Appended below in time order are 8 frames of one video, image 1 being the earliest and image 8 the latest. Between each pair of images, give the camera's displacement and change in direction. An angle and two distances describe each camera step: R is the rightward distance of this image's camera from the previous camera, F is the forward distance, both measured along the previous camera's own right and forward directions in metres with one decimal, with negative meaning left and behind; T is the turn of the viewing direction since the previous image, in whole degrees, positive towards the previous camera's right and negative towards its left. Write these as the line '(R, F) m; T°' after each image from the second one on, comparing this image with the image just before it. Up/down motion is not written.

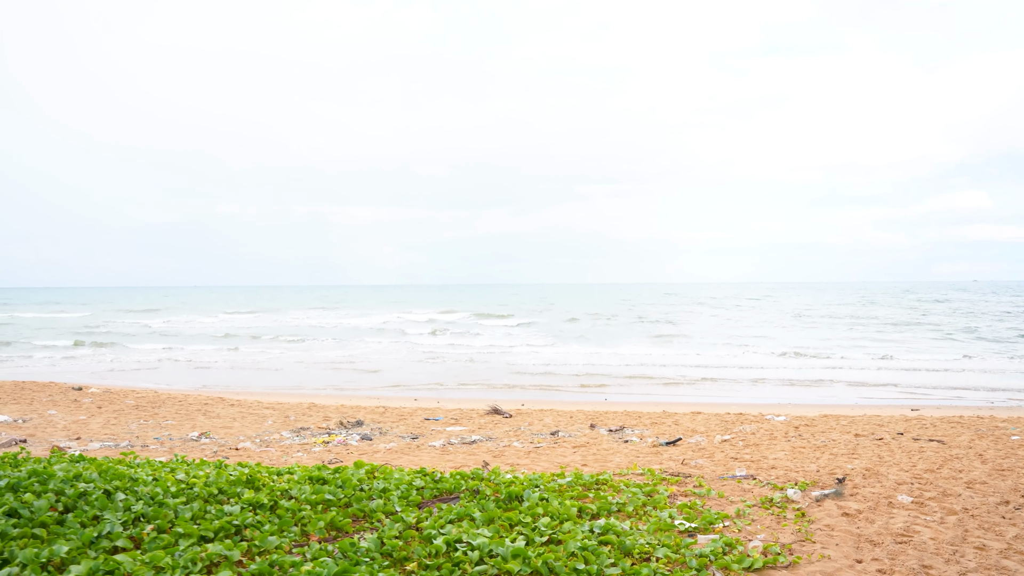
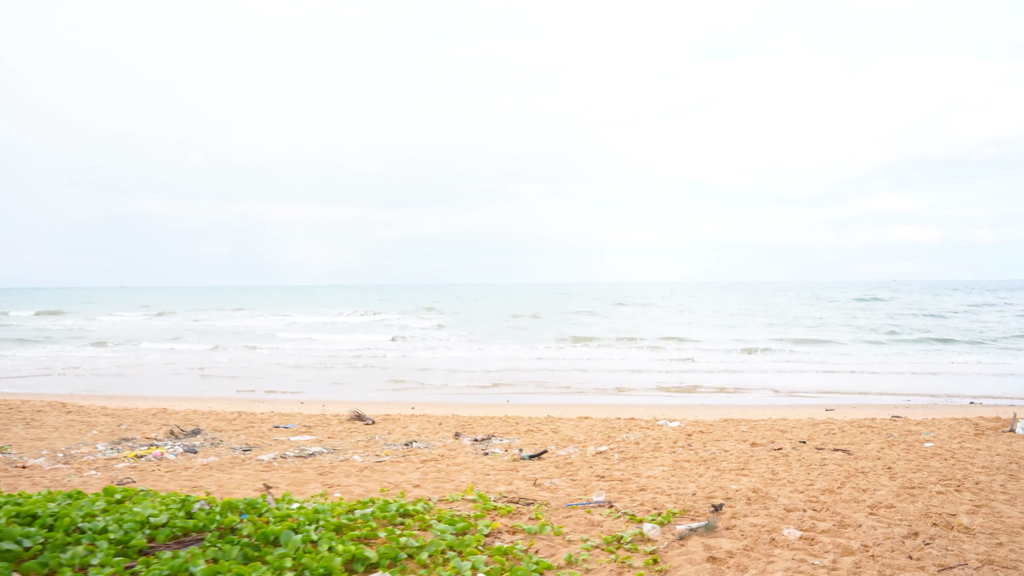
(+0.7, +1.3) m; +4°
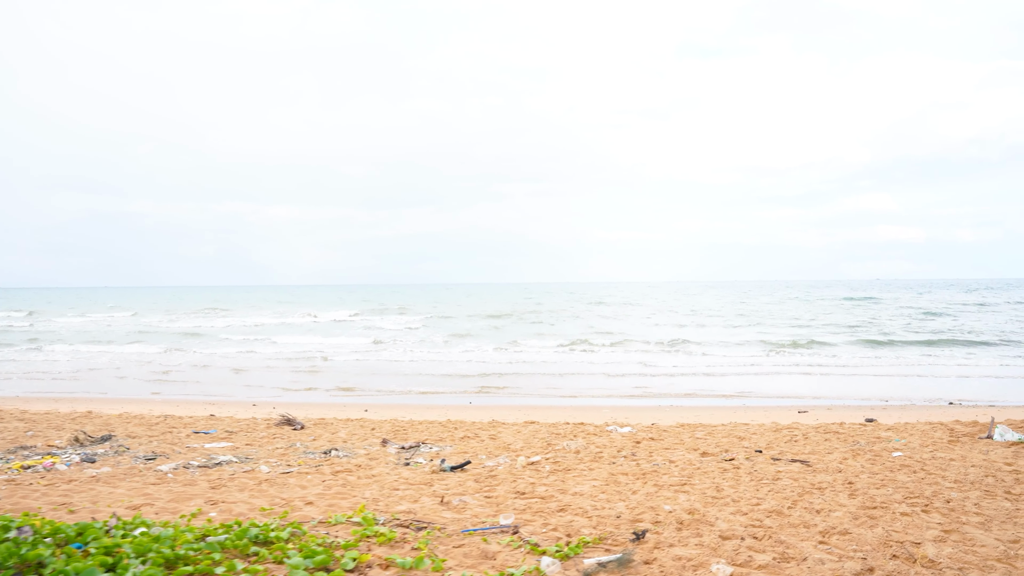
(+0.4, +0.8) m; +1°
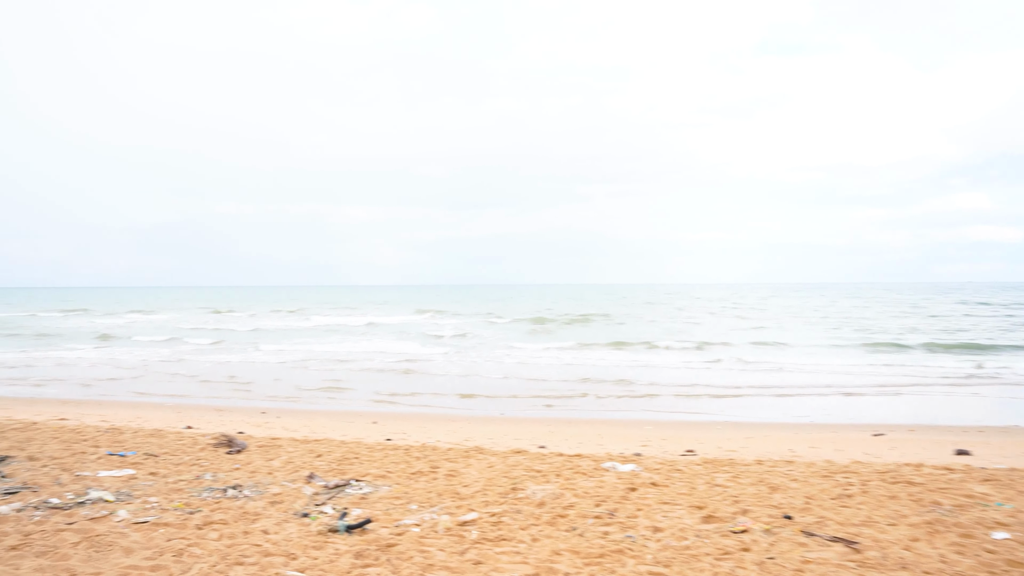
(+0.7, +1.8) m; -5°
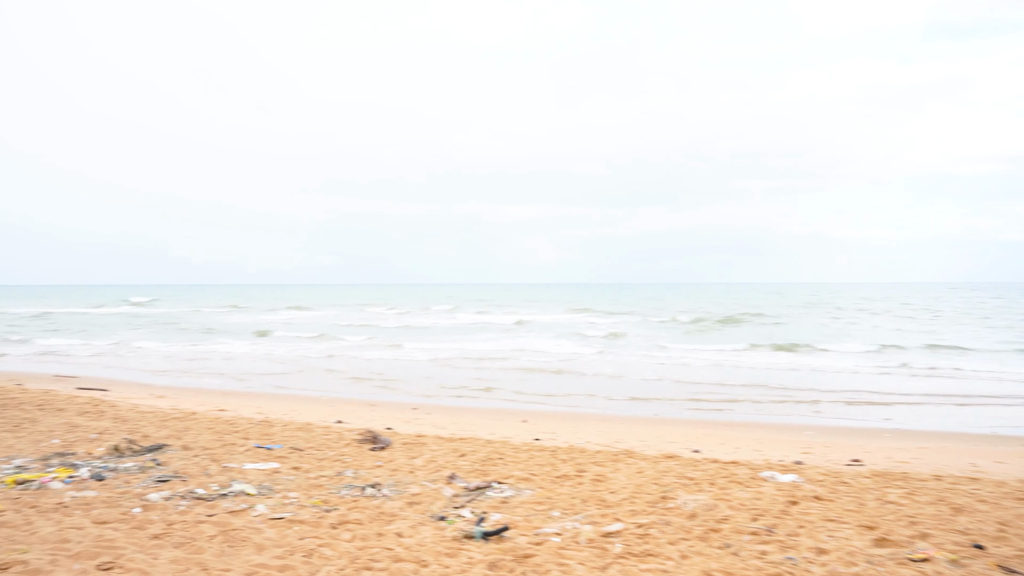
(0.0, +0.3) m; -8°
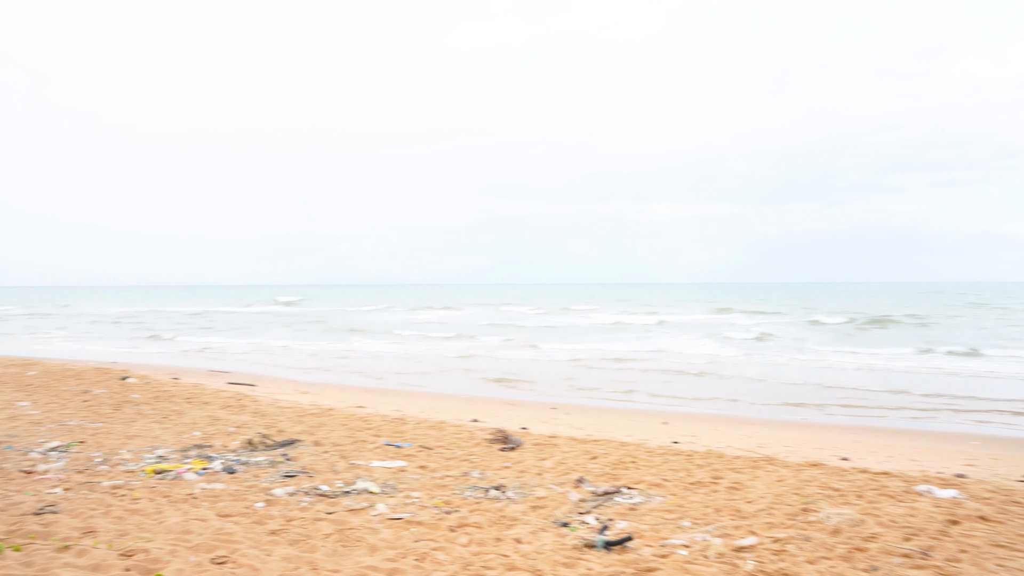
(+0.1, +0.3) m; -8°
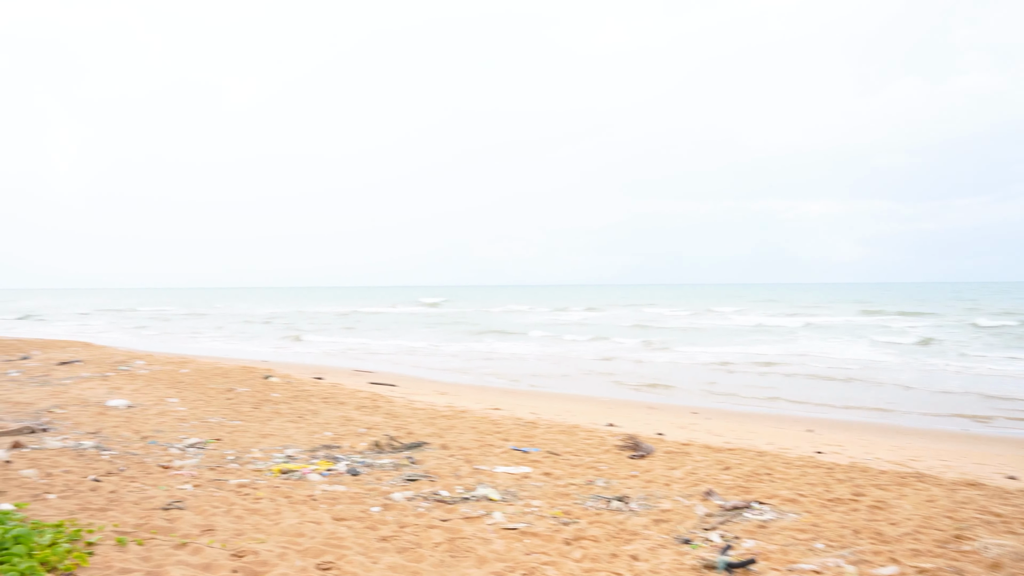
(+0.1, +0.2) m; -8°
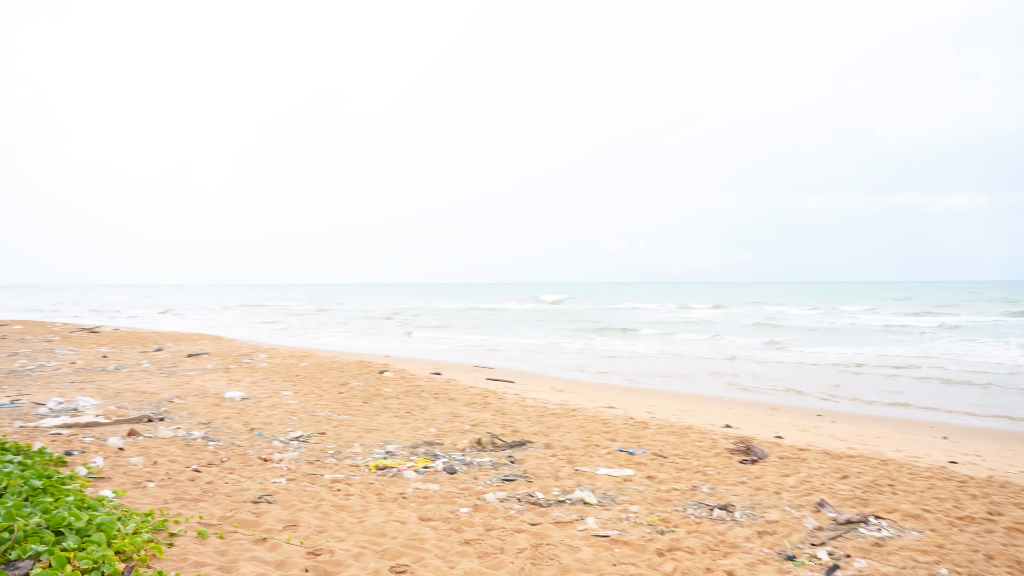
(+0.1, +0.2) m; -7°
